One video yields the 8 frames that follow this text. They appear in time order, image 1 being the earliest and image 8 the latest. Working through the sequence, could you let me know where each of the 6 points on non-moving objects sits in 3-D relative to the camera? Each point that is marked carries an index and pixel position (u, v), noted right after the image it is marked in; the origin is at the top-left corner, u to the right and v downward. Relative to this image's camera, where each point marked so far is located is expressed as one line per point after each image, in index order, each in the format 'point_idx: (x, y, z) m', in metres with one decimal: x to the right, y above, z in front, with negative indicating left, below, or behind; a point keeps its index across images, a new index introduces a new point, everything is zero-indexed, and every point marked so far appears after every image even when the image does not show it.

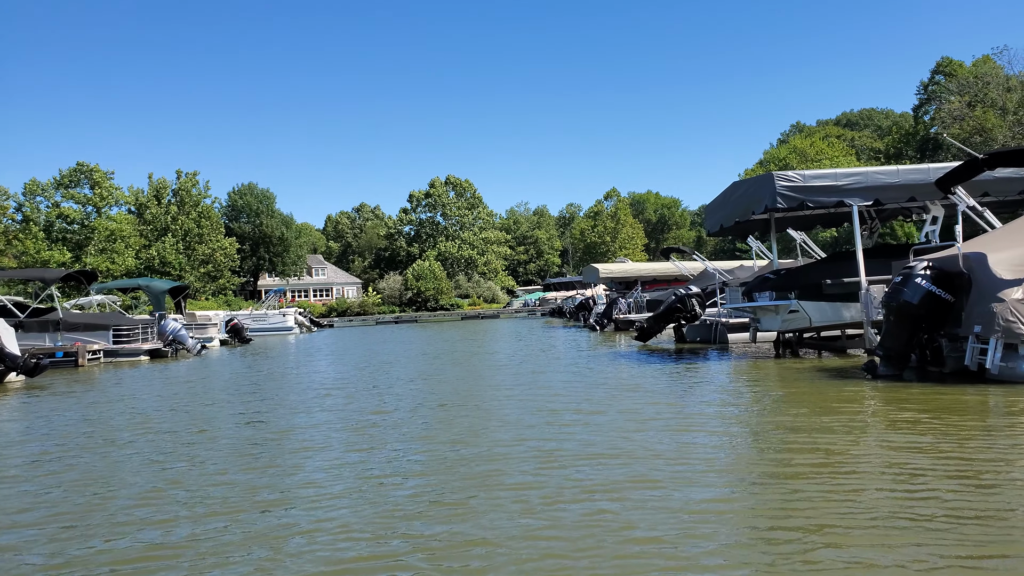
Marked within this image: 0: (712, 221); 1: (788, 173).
0: (+4.4, +1.5, +16.7) m
1: (+4.9, +2.1, +13.6) m
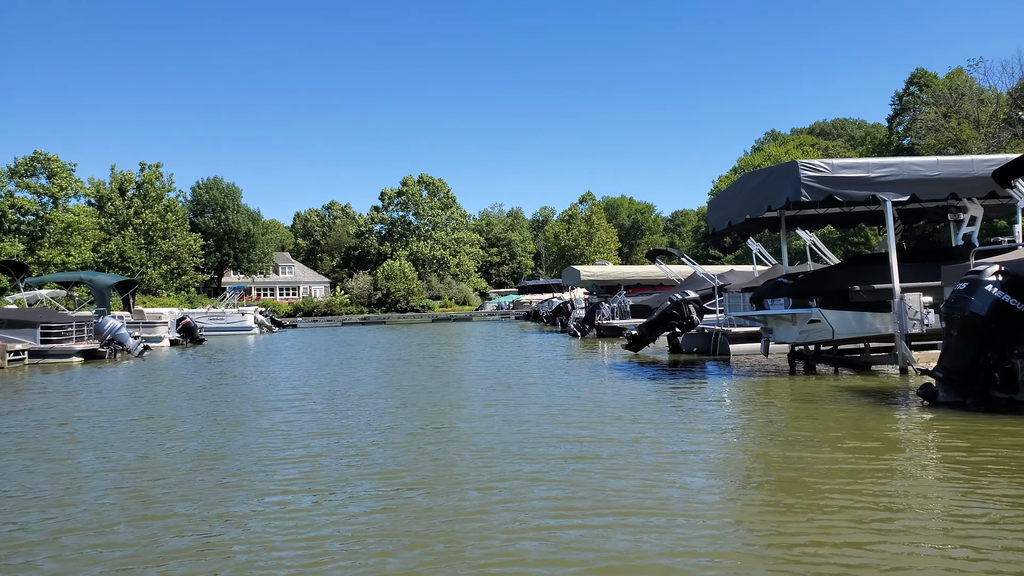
0: (+4.0, +1.4, +14.9) m
1: (+4.6, +2.0, +11.8) m
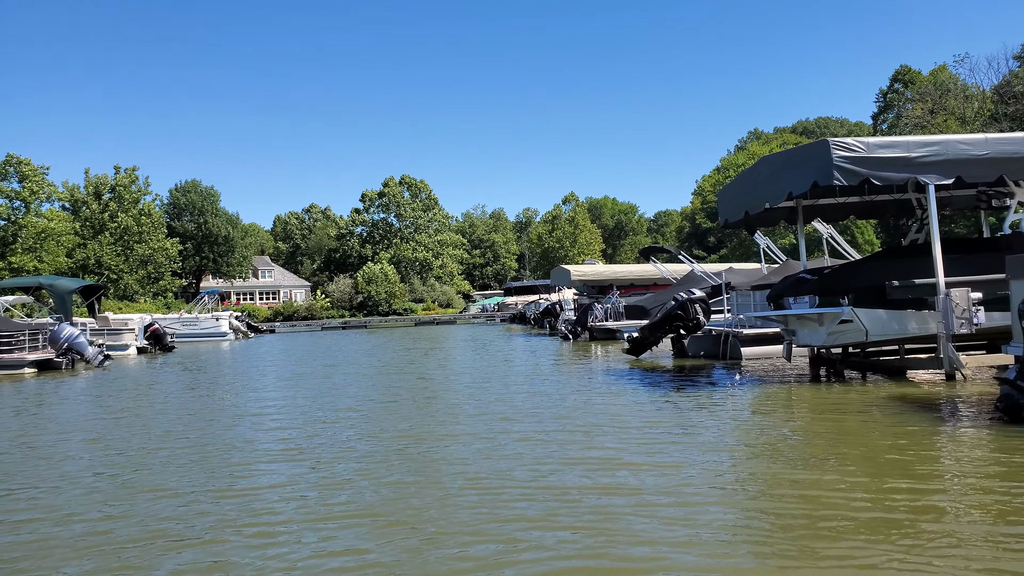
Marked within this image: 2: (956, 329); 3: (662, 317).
0: (+3.9, +1.4, +13.5) m
1: (+4.5, +2.0, +10.4) m
2: (+5.9, -0.5, +10.2) m
3: (+3.2, -0.6, +16.4) m
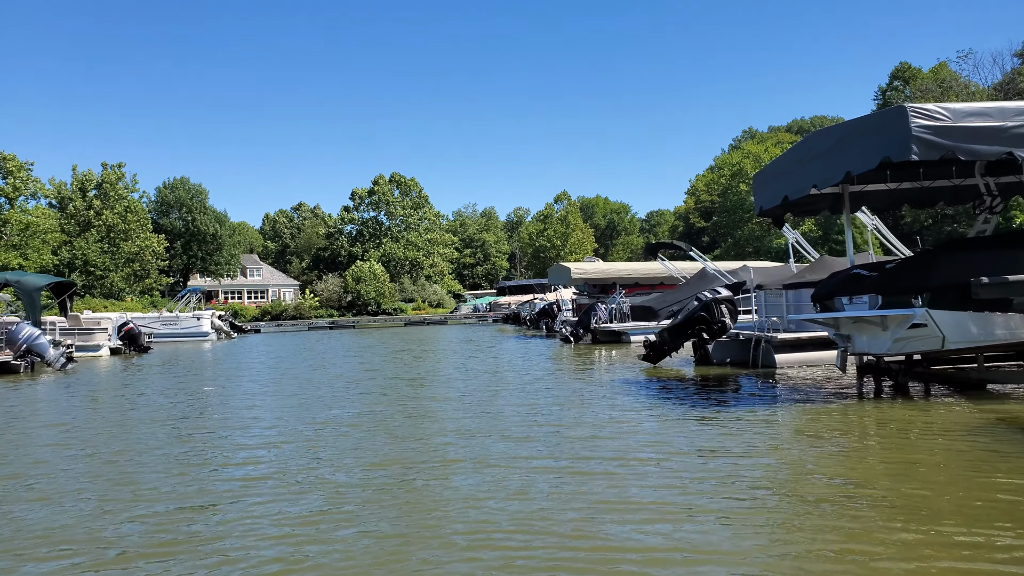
0: (+4.0, +1.5, +11.8) m
1: (+4.7, +2.0, +8.7) m
2: (+6.1, -0.5, +8.6) m
3: (+3.3, -0.6, +14.7) m
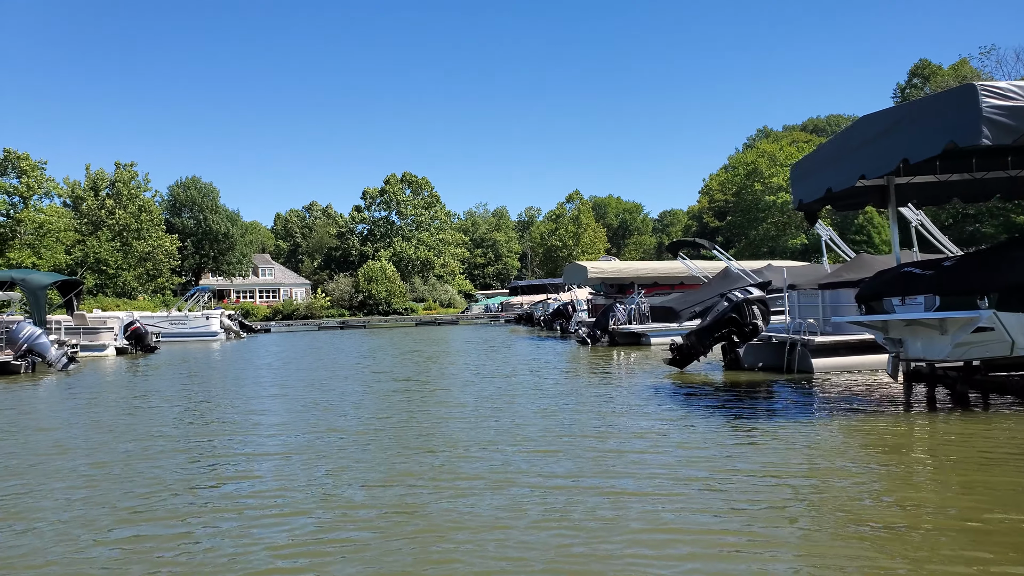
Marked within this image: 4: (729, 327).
0: (+4.3, +1.5, +10.9) m
1: (+4.9, +2.0, +7.8) m
2: (+6.3, -0.5, +7.7) m
3: (+3.6, -0.6, +13.8) m
4: (+3.9, -0.7, +13.8) m
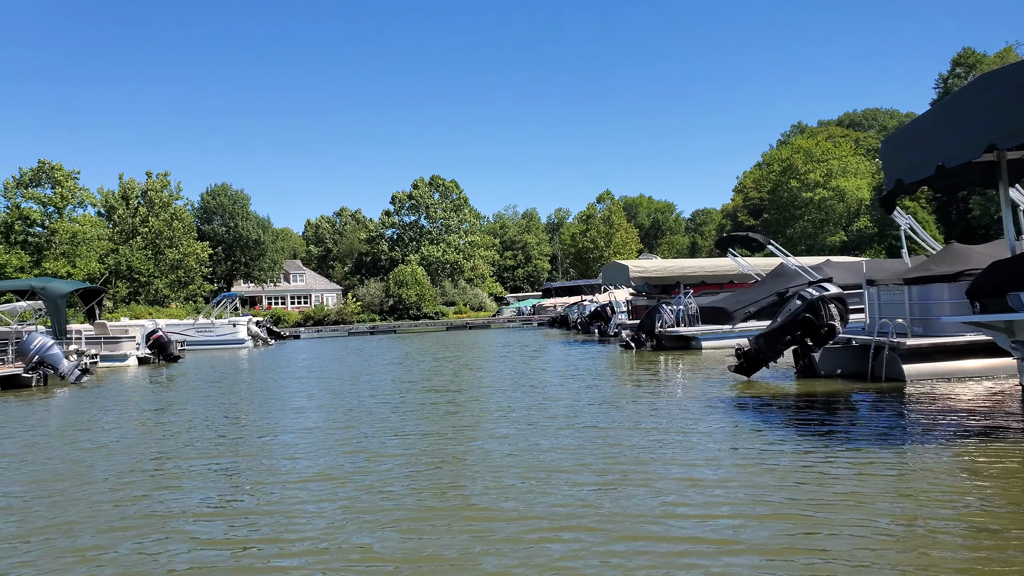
0: (+4.8, +1.5, +9.2) m
1: (+5.3, +2.1, +6.1) m
2: (+6.7, -0.4, +5.9) m
3: (+4.3, -0.6, +12.2) m
4: (+4.6, -0.7, +12.2) m
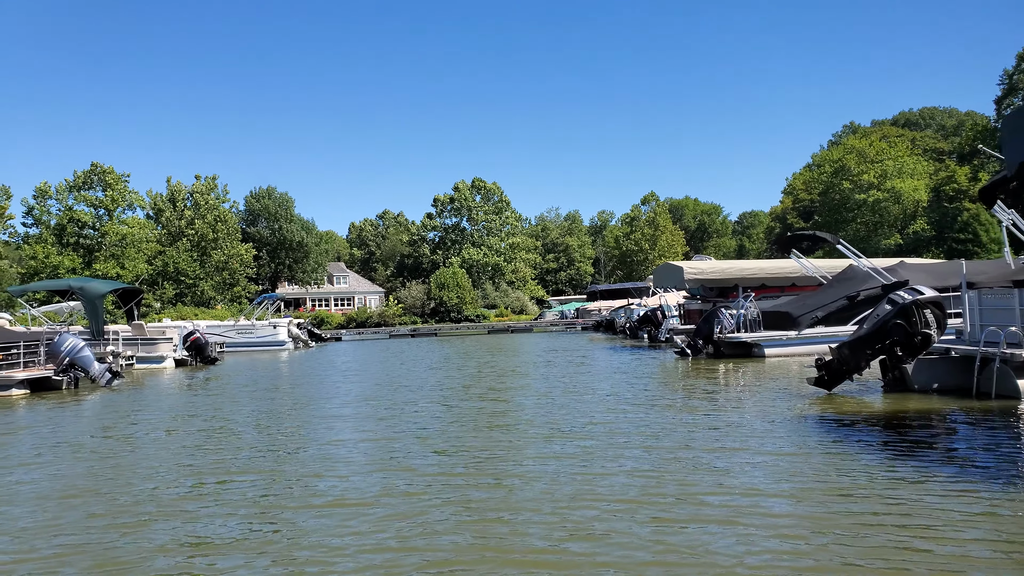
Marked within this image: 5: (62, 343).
0: (+5.4, +1.5, +7.8) m
1: (+5.7, +2.1, +4.6) m
2: (+7.1, -0.4, +4.3) m
3: (+5.0, -0.6, +10.7) m
4: (+5.3, -0.7, +10.7) m
5: (-11.4, -1.4, +19.7) m
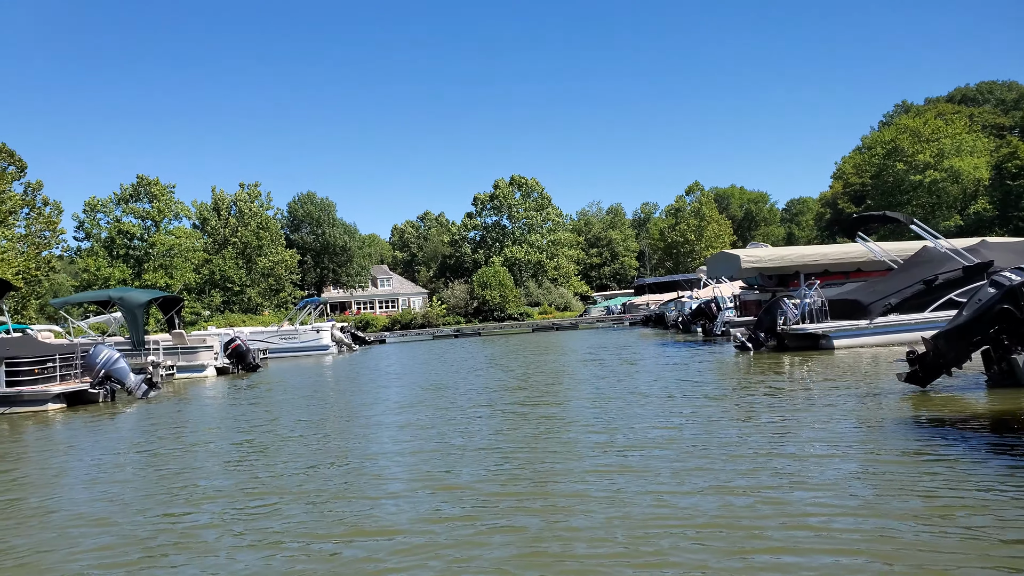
0: (+5.7, +1.7, +6.4) m
1: (+5.9, +2.3, +3.3) m
2: (+7.3, -0.2, +2.9) m
3: (+5.6, -0.4, +9.4) m
4: (+5.9, -0.5, +9.3) m
5: (-10.2, -1.7, +19.3) m
